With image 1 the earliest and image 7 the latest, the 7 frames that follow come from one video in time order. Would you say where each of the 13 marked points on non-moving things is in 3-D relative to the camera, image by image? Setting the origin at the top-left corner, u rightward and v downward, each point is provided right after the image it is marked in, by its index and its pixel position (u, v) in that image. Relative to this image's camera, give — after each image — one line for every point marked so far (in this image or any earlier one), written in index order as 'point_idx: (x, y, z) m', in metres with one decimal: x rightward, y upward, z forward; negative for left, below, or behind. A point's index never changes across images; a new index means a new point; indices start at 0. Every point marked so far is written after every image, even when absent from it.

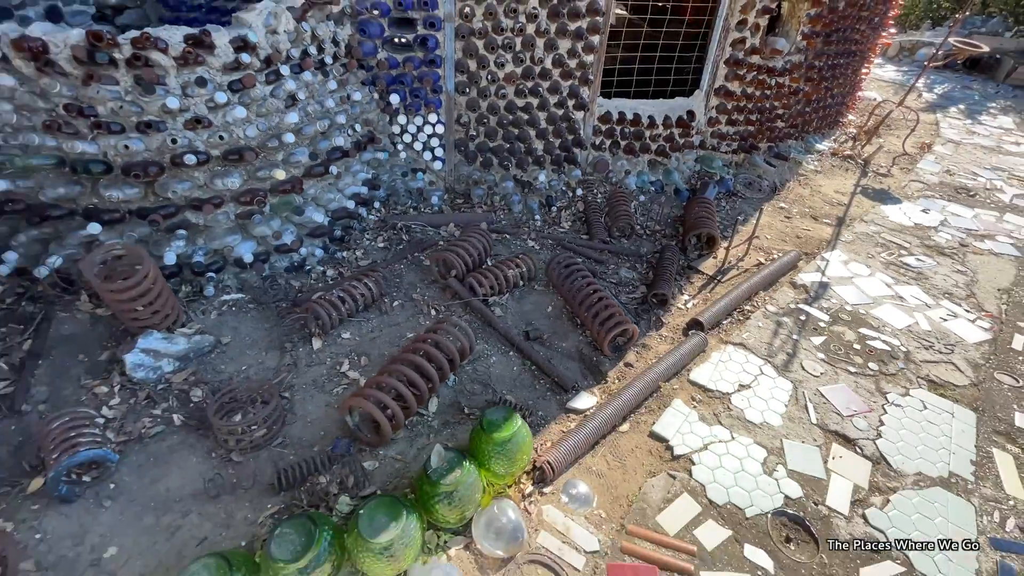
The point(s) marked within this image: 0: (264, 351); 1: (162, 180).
0: (-1.9, -0.5, +3.7) m
1: (-2.6, +0.8, +3.6) m
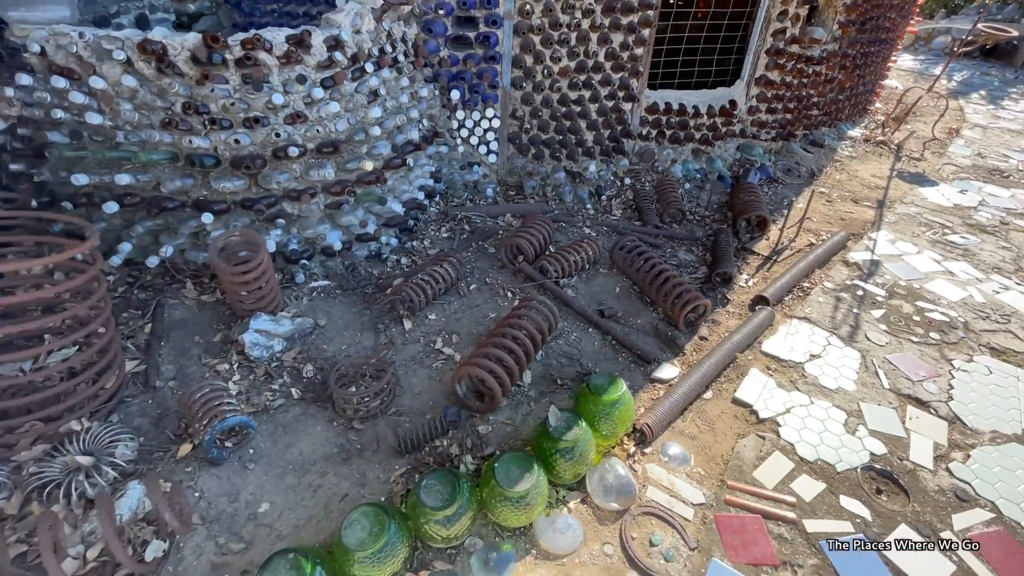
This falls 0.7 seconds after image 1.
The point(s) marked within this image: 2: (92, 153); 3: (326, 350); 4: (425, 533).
0: (-1.3, -0.4, +4.0) m
1: (-2.0, +0.9, +3.8) m
2: (-3.1, +1.0, +3.6) m
3: (-1.5, -0.5, +3.7) m
4: (-0.5, -1.3, +2.5) m
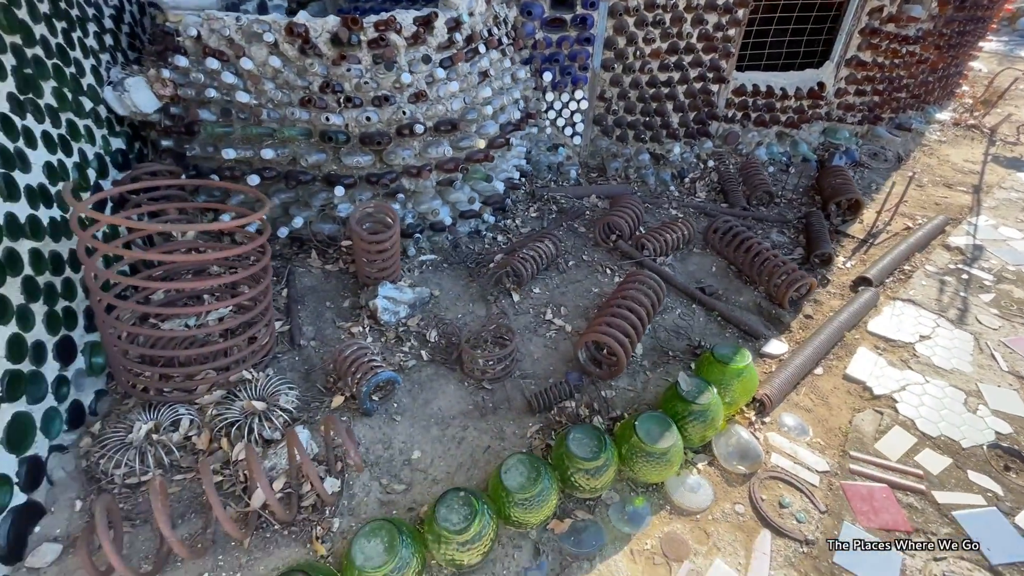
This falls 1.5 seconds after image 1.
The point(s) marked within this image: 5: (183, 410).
0: (-0.4, -0.1, +4.2) m
1: (-1.0, +1.2, +4.0) m
2: (-2.2, +1.3, +3.9) m
3: (-0.6, -0.2, +3.9) m
4: (+0.3, -1.1, +2.7) m
5: (-2.0, -0.7, +2.9) m
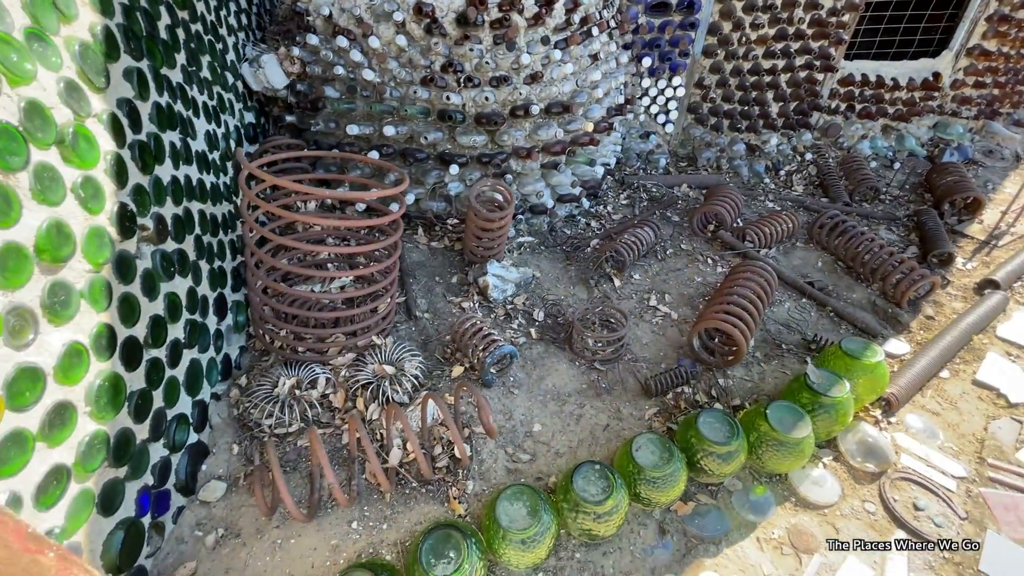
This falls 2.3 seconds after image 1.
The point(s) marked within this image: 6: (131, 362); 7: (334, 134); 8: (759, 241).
0: (+0.5, 0.0, +4.2) m
1: (-0.1, +1.4, +4.1) m
2: (-1.3, +1.5, +4.0) m
3: (+0.3, -0.1, +4.0) m
4: (+1.1, -1.0, +2.7) m
5: (-1.2, -0.5, +3.1) m
6: (-1.6, -0.3, +2.0) m
7: (-1.6, +1.3, +4.2) m
8: (+2.4, +0.4, +4.6) m
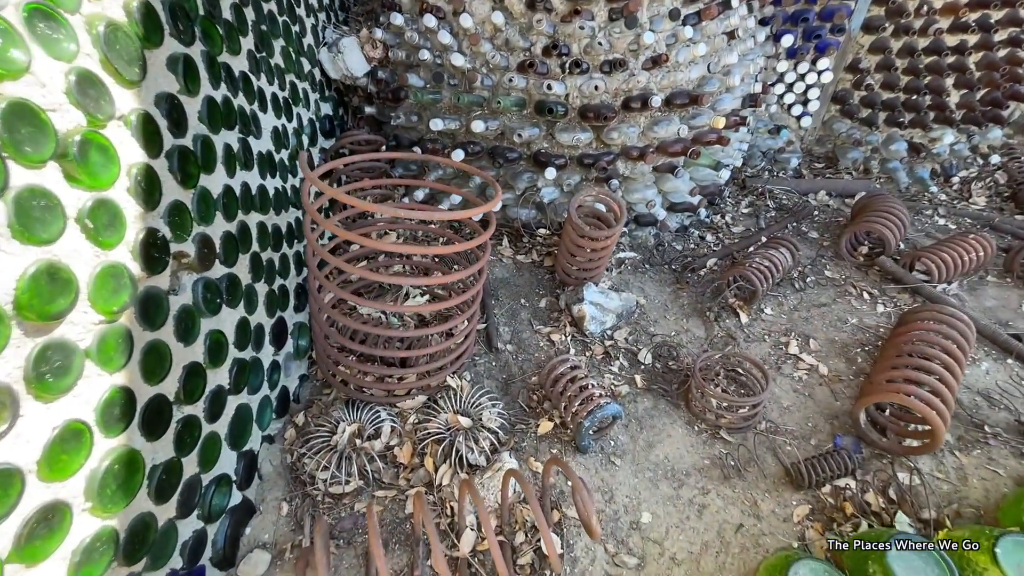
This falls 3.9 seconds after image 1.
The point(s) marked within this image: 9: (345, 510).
0: (+1.2, -0.2, +3.4) m
1: (+0.7, +1.1, +3.4) m
2: (-0.5, +1.4, +3.5) m
3: (+1.0, -0.3, +3.3) m
4: (+1.5, -1.3, +1.9) m
5: (-0.7, -0.7, +2.6) m
6: (-1.2, -0.5, +1.6) m
7: (-0.7, +1.2, +3.7) m
8: (+3.1, +0.1, +3.5) m
9: (-0.8, -1.1, +2.3) m
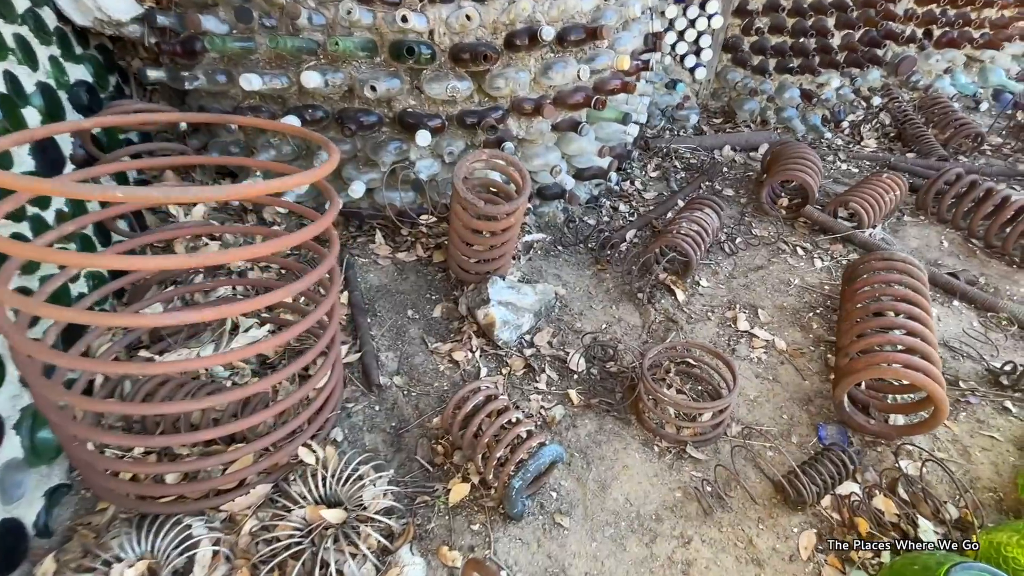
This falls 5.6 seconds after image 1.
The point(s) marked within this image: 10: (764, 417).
0: (+0.6, -0.1, +2.8) m
1: (-0.1, +1.2, +2.6) m
2: (-1.3, +1.3, +2.5) m
3: (+0.4, -0.2, +2.6) m
4: (+1.3, -1.1, +1.4) m
5: (-1.1, -0.8, +1.6) m
6: (-1.4, -0.7, +0.6) m
7: (-1.6, +1.1, +2.6) m
8: (+2.4, +0.5, +3.2) m
9: (-1.1, -1.2, +1.4) m
10: (+1.1, -0.6, +2.2) m
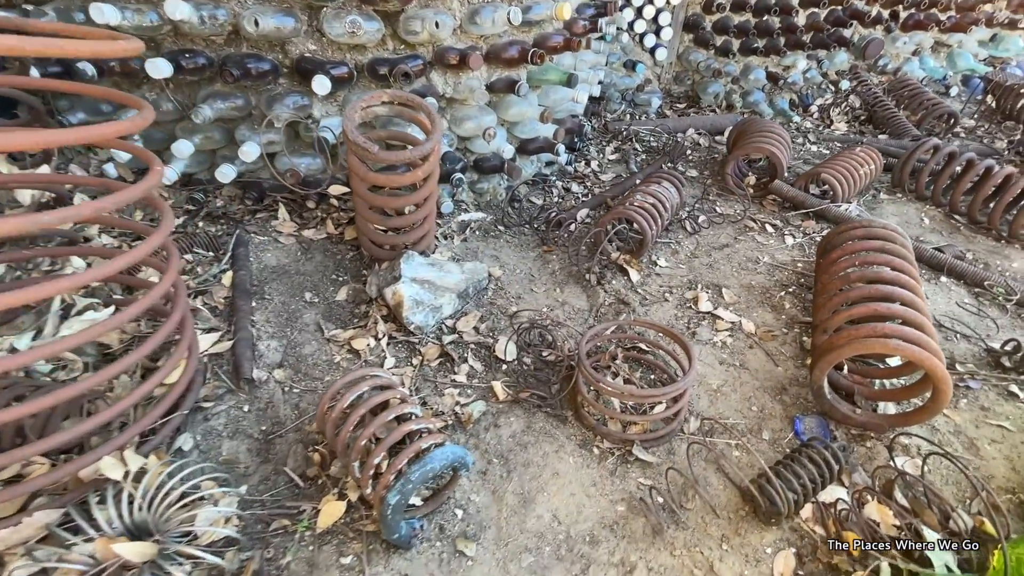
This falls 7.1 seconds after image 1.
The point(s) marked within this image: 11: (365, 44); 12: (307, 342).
0: (+0.2, 0.0, +2.4) m
1: (-0.5, +1.3, +2.2) m
2: (-1.7, +1.4, +2.1) m
3: (0.0, -0.1, +2.2) m
4: (+1.0, -1.0, +1.0) m
5: (-1.4, -0.7, +1.1) m
6: (-1.7, -0.5, +0.1) m
7: (-1.9, +1.2, +2.2) m
8: (+2.0, +0.6, +2.9) m
9: (-1.4, -1.1, +0.9) m
10: (+0.8, -0.4, +1.8) m
11: (-0.7, +1.1, +2.2) m
12: (-0.8, -0.2, +1.9) m
